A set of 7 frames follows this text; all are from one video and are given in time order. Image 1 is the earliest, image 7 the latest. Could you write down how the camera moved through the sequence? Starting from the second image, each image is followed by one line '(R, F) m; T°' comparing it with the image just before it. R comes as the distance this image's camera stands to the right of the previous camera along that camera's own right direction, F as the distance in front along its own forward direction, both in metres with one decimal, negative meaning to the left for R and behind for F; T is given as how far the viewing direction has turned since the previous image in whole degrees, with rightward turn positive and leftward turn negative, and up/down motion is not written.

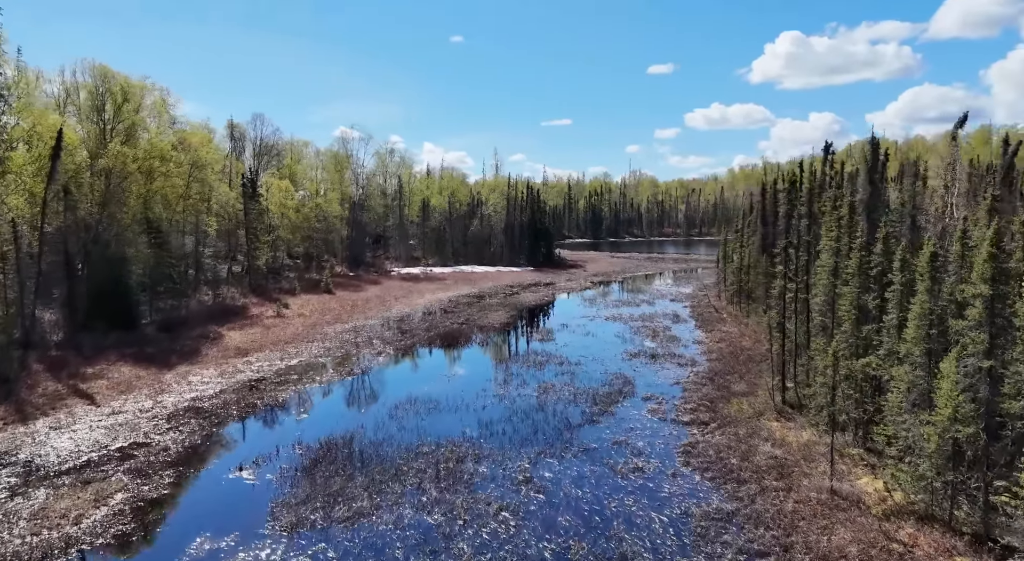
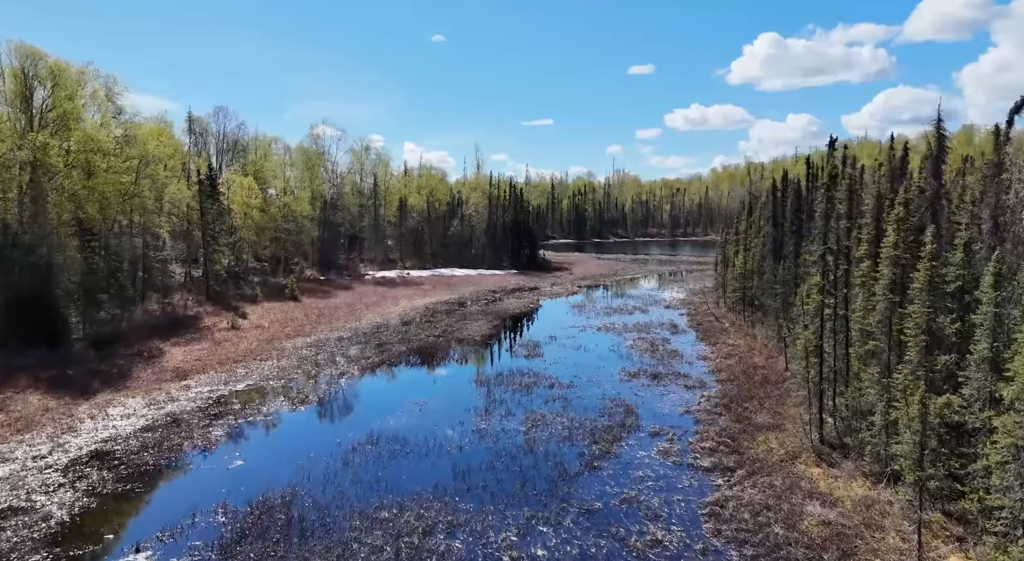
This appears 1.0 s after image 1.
(0.0, +4.9) m; +2°
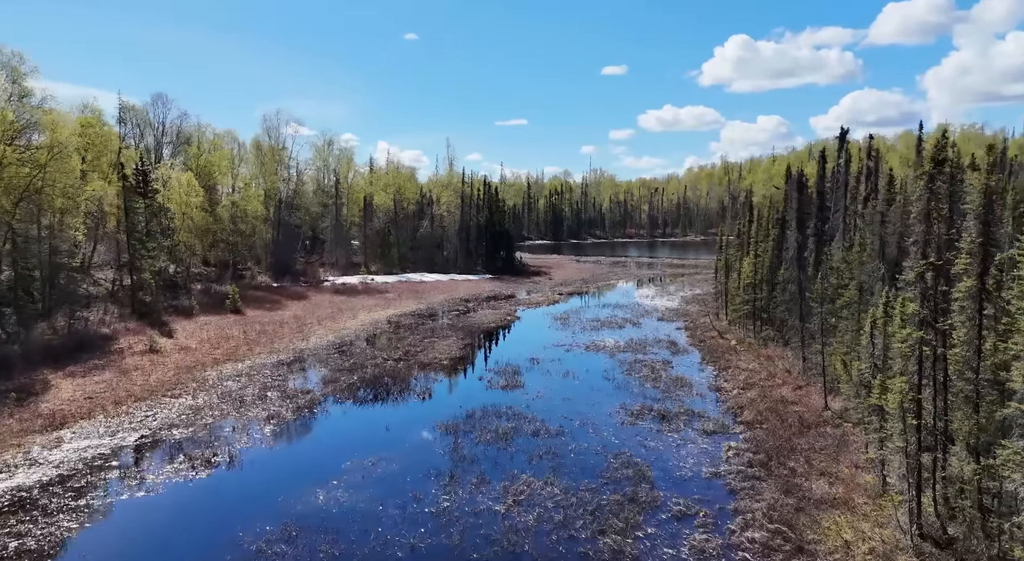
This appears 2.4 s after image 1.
(+0.1, +6.9) m; +2°
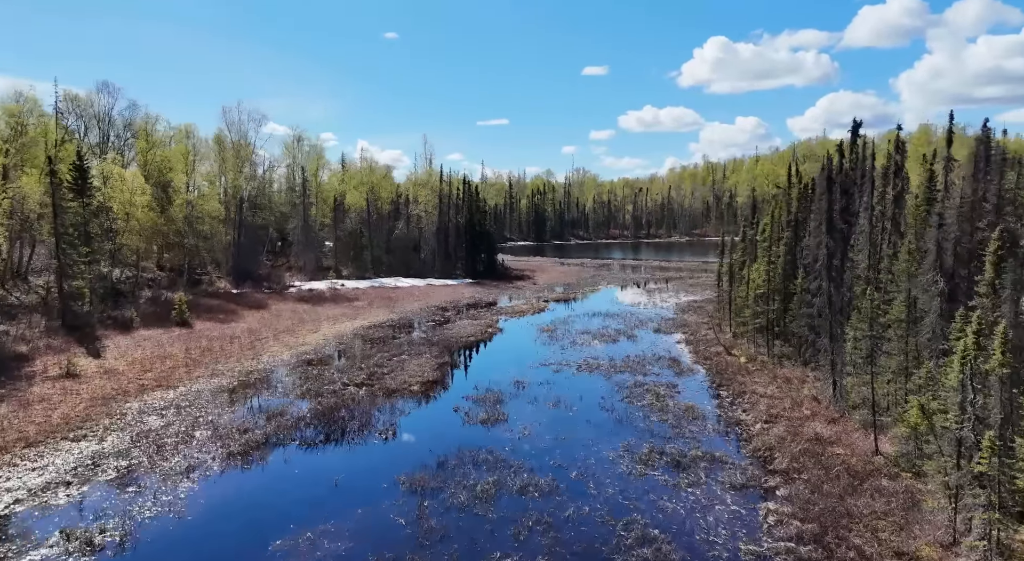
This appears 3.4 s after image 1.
(0.0, +5.1) m; +2°
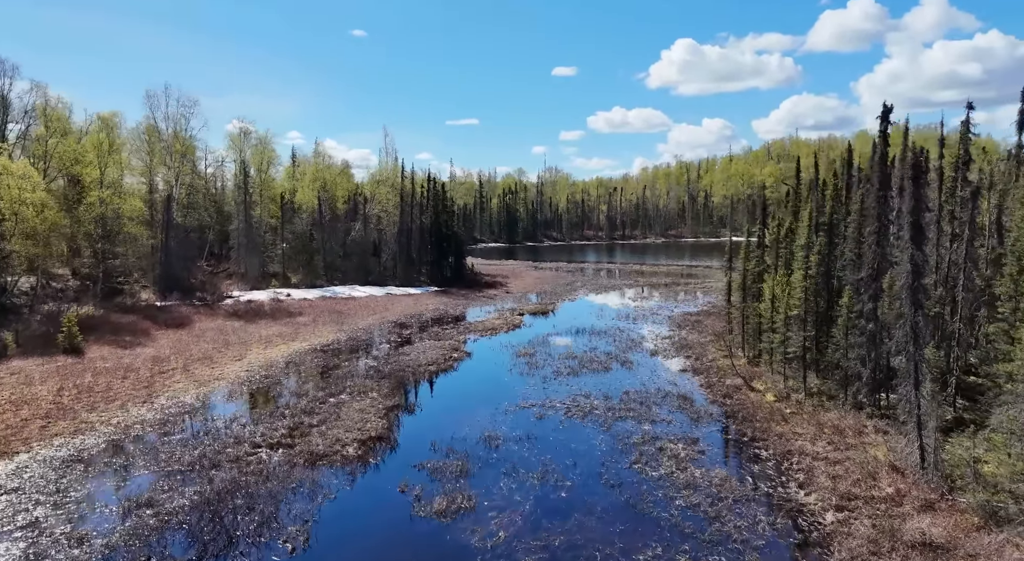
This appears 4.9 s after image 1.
(+0.1, +8.0) m; +3°
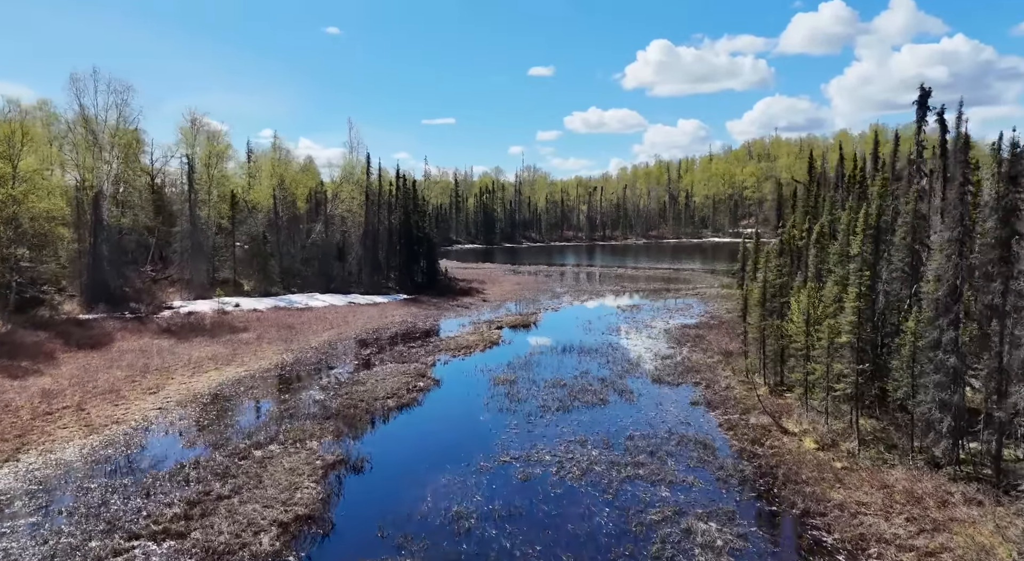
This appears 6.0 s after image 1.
(+0.1, +6.3) m; +2°
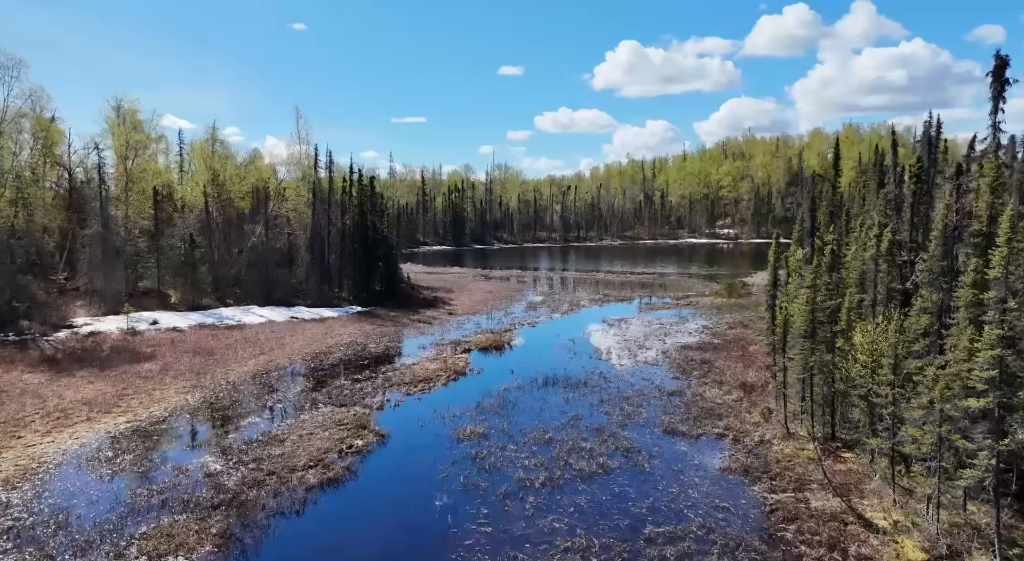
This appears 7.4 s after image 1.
(+0.1, +7.9) m; +3°
